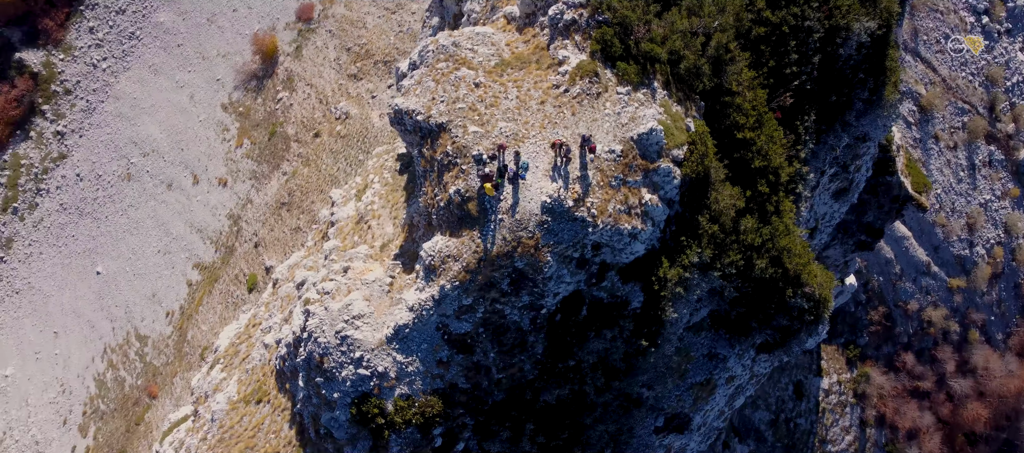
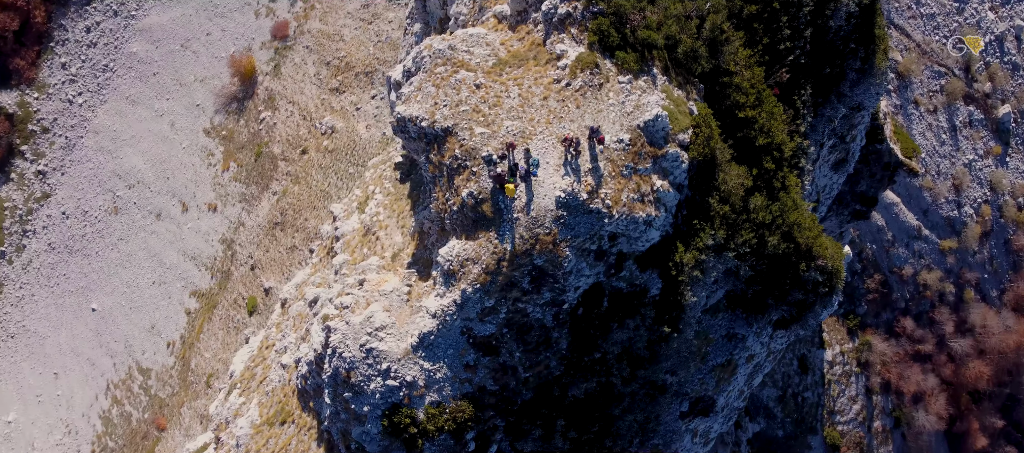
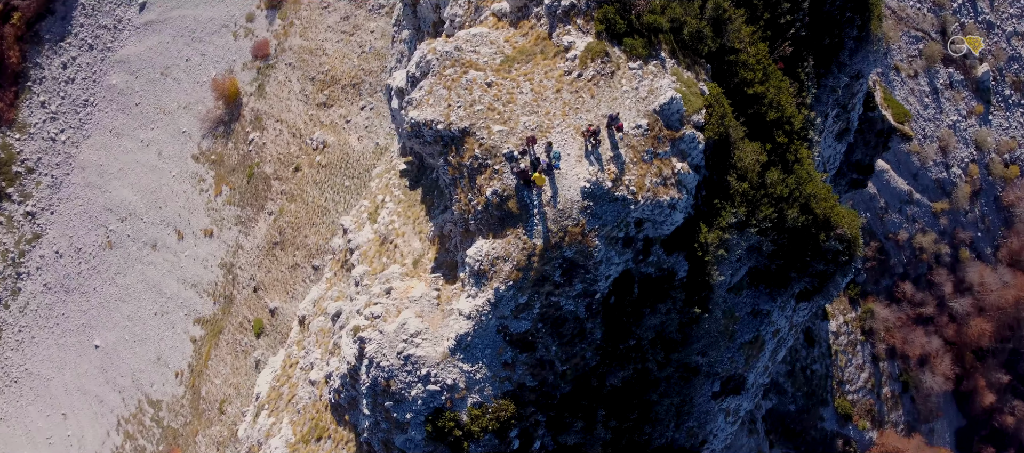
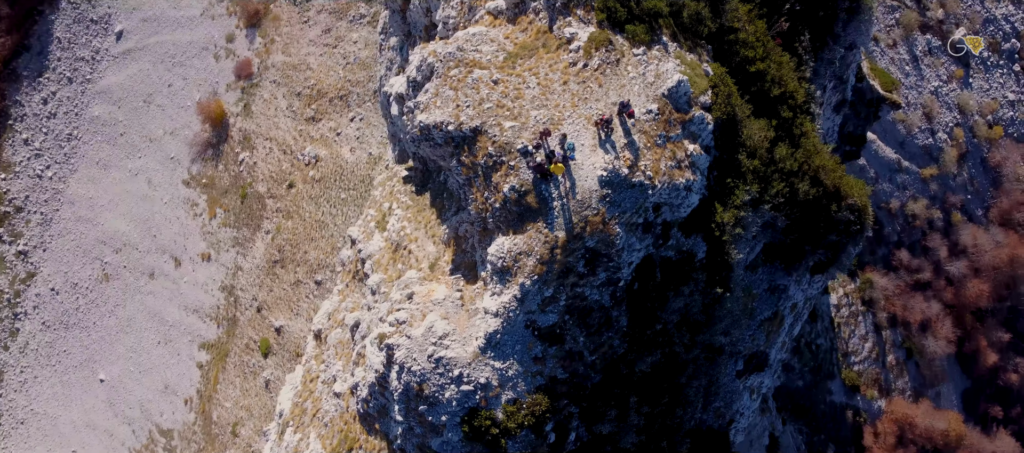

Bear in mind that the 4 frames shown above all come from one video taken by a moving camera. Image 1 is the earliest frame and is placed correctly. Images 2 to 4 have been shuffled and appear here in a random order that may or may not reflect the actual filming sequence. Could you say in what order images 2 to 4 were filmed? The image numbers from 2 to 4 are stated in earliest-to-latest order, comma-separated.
2, 3, 4
